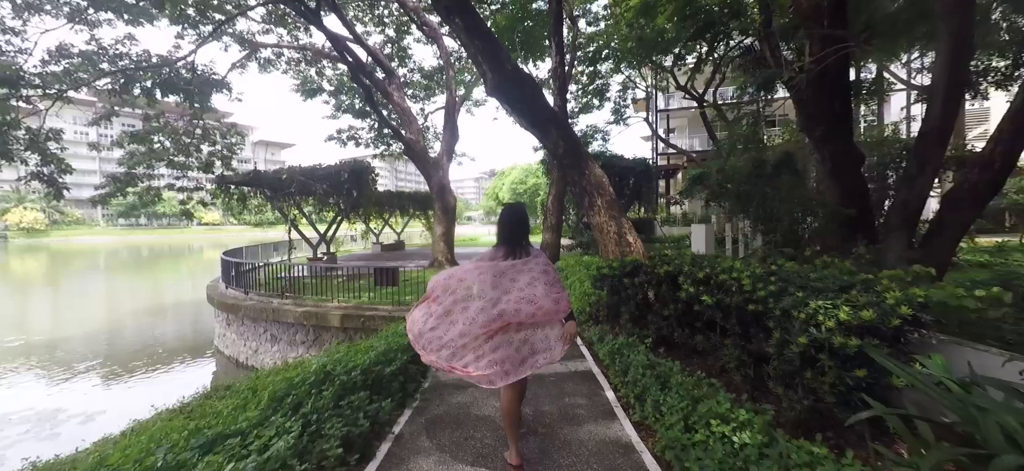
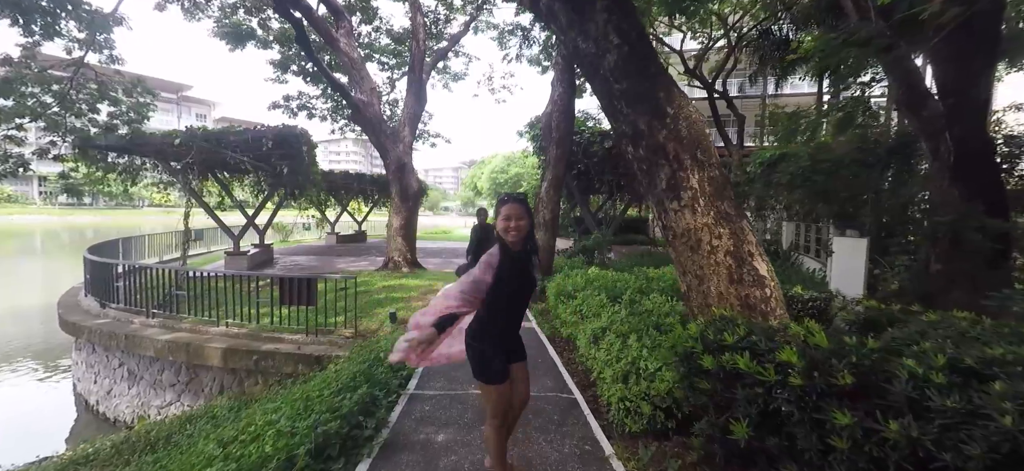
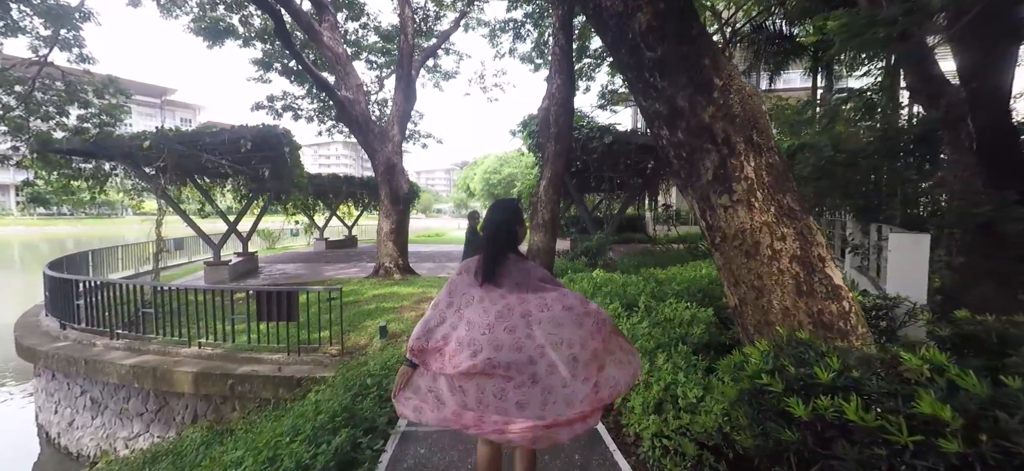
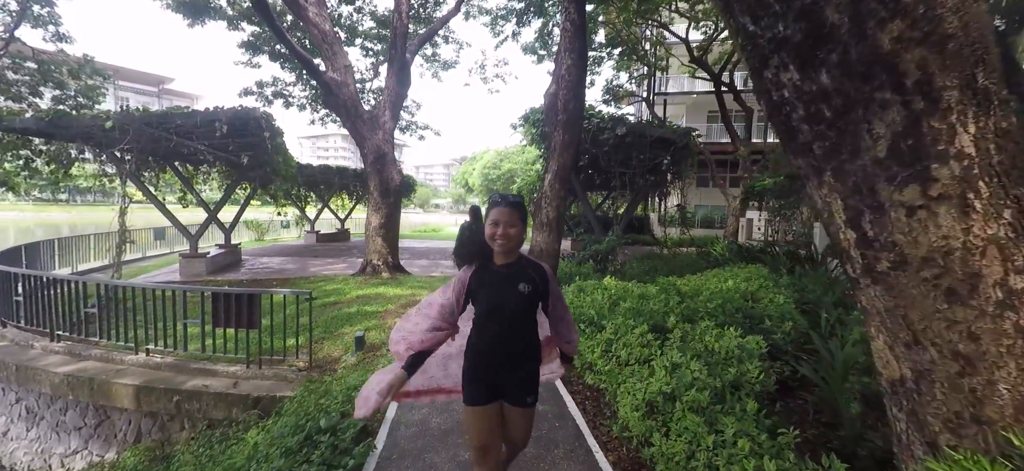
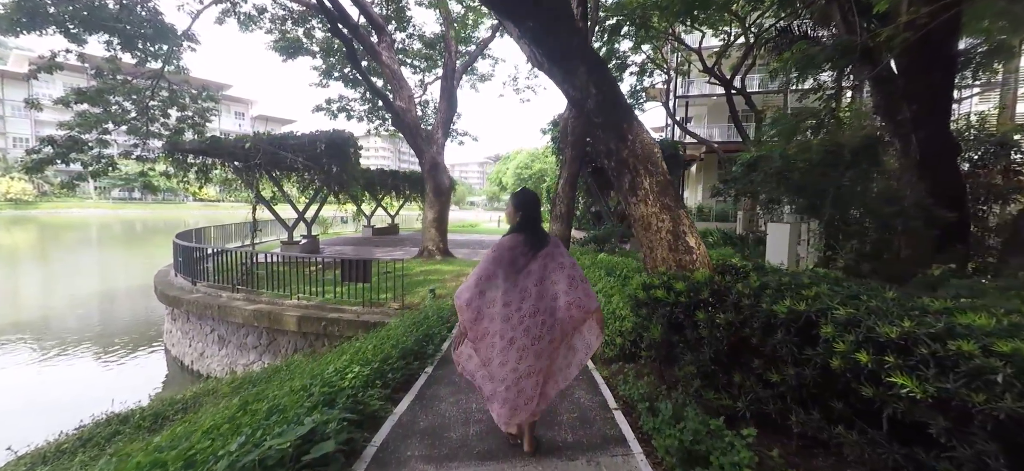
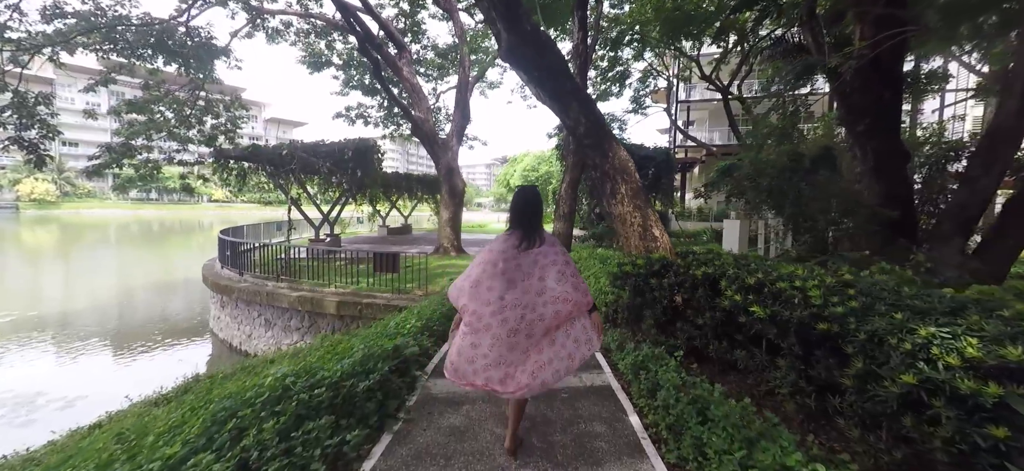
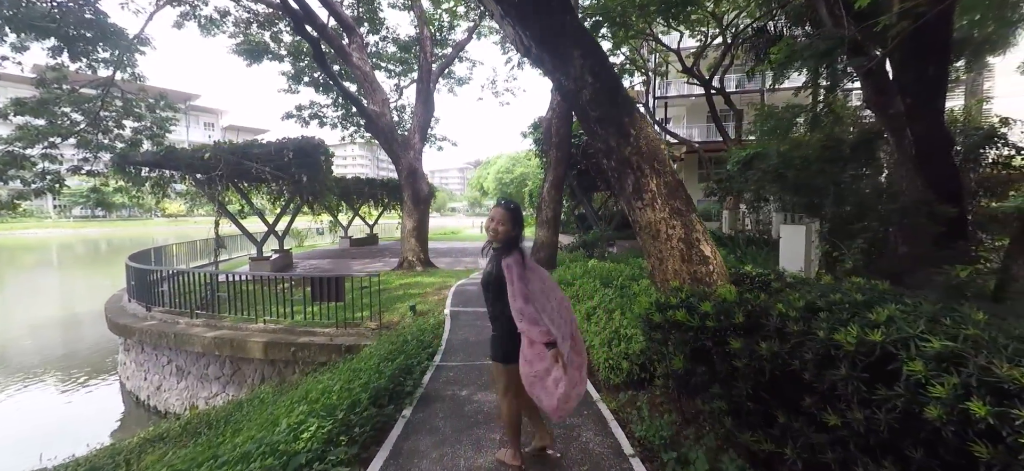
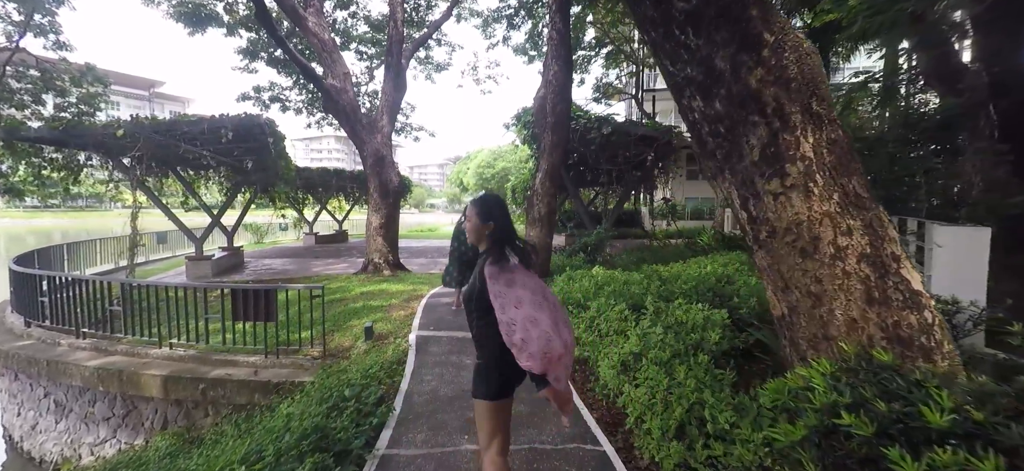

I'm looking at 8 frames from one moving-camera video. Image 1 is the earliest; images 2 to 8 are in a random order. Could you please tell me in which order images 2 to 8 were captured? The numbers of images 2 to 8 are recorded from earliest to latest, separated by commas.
6, 5, 7, 2, 3, 8, 4
